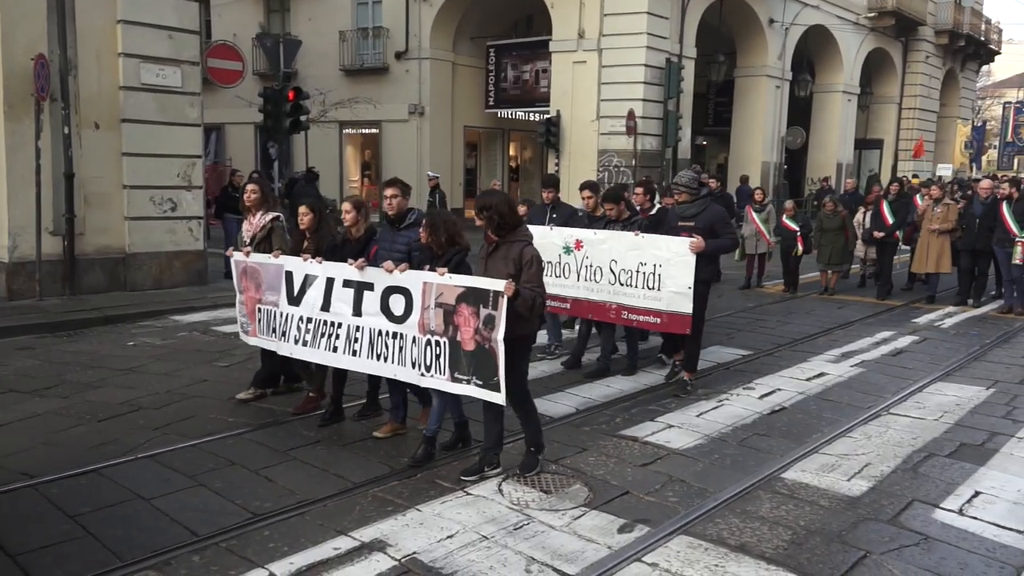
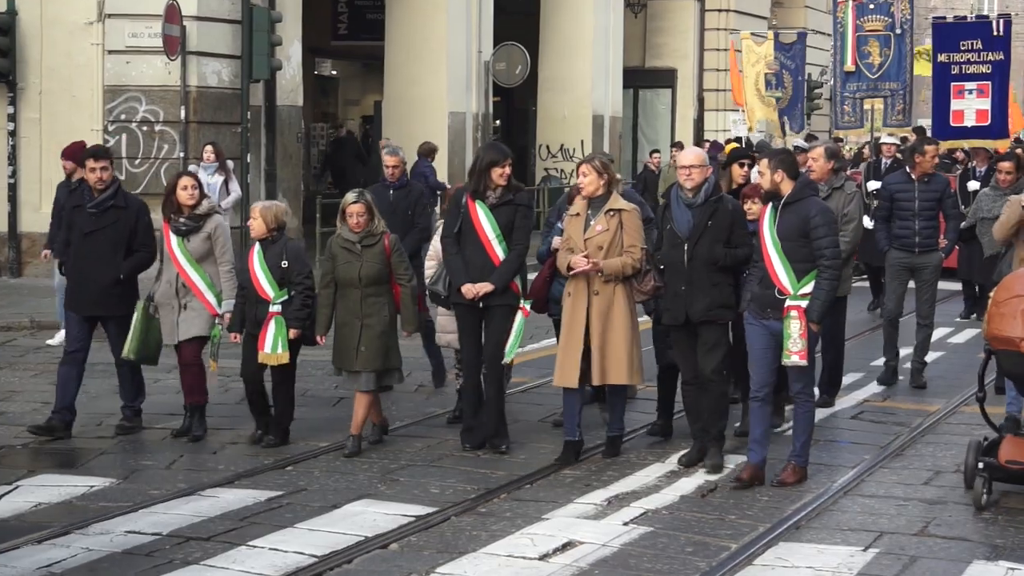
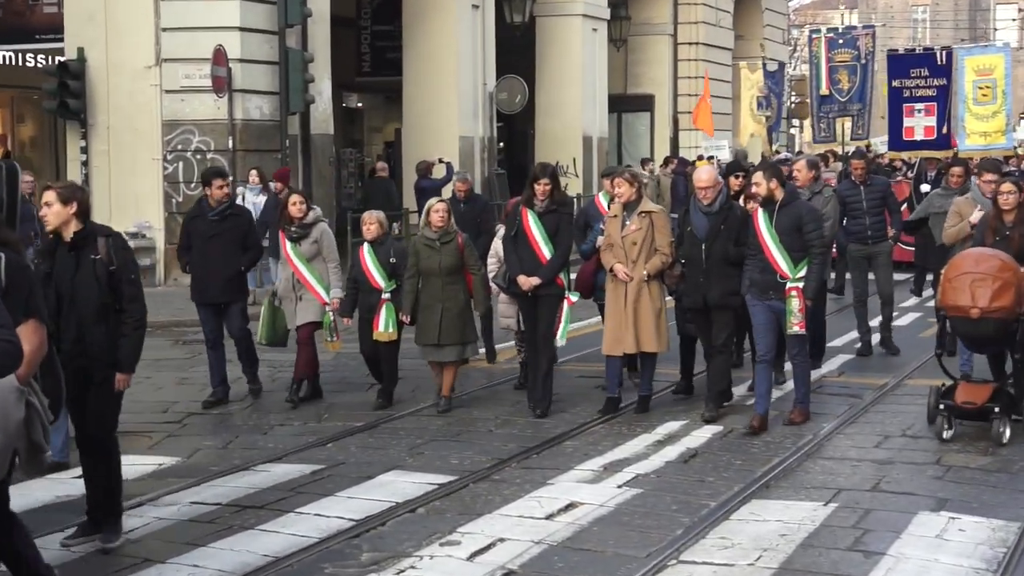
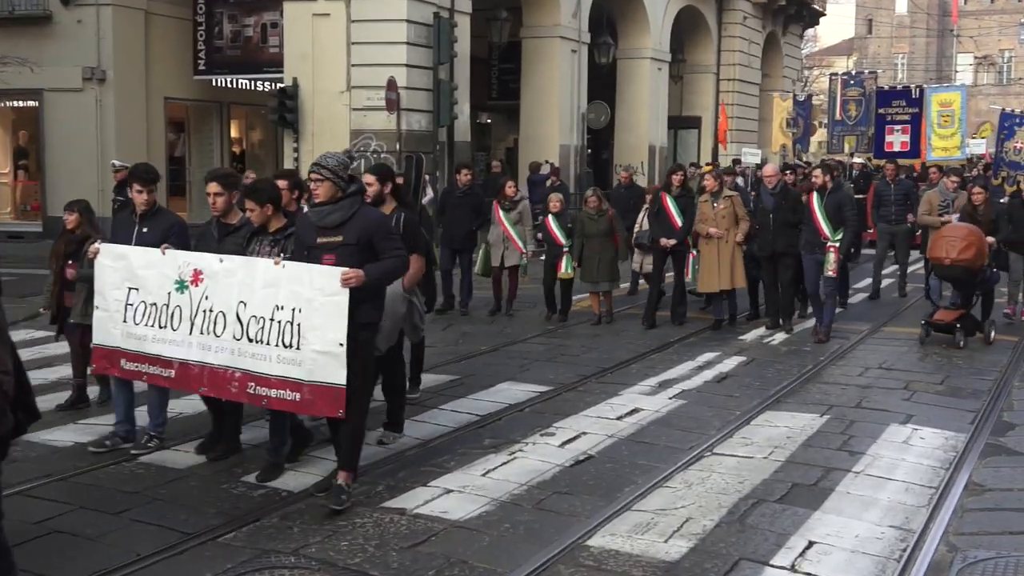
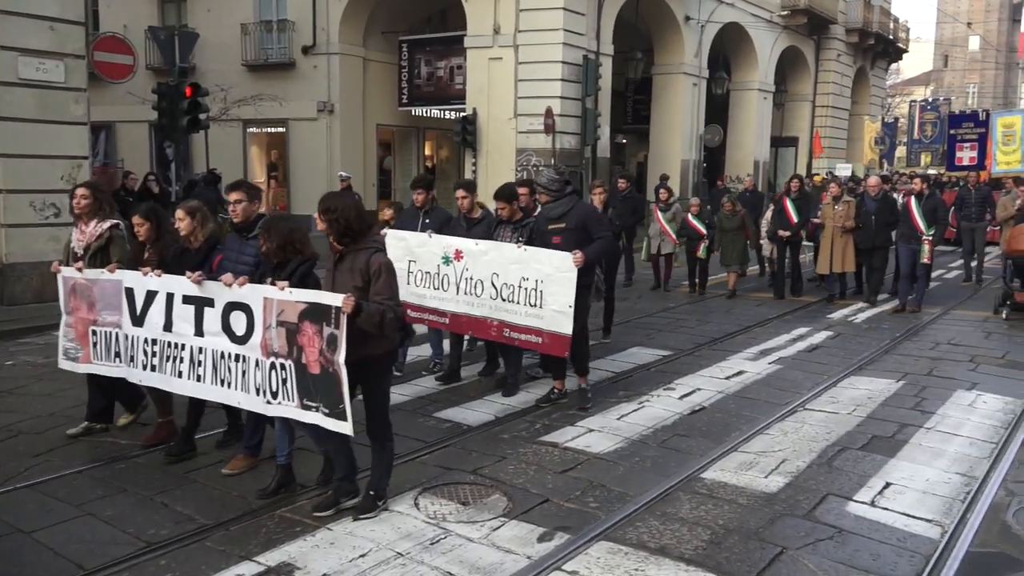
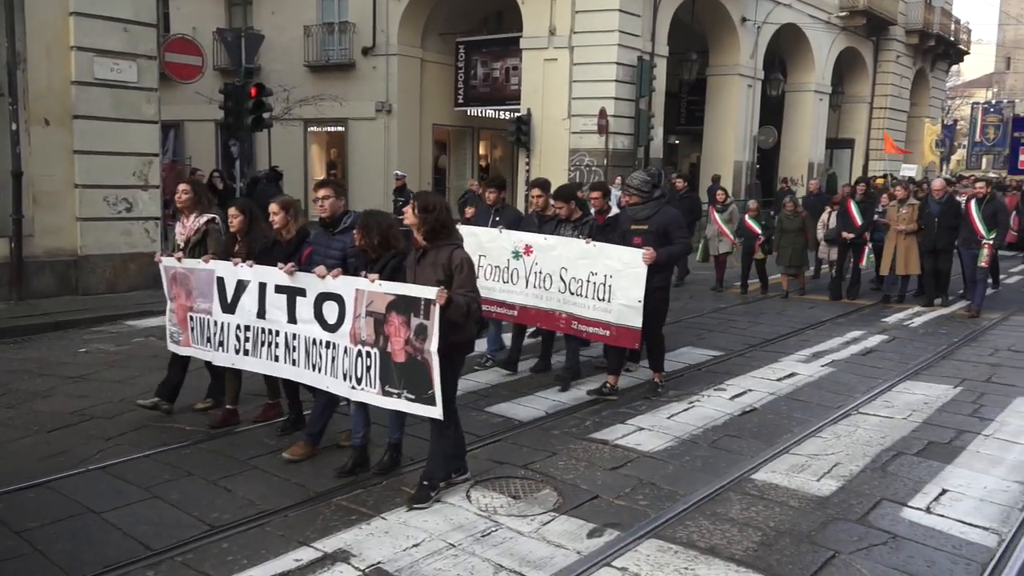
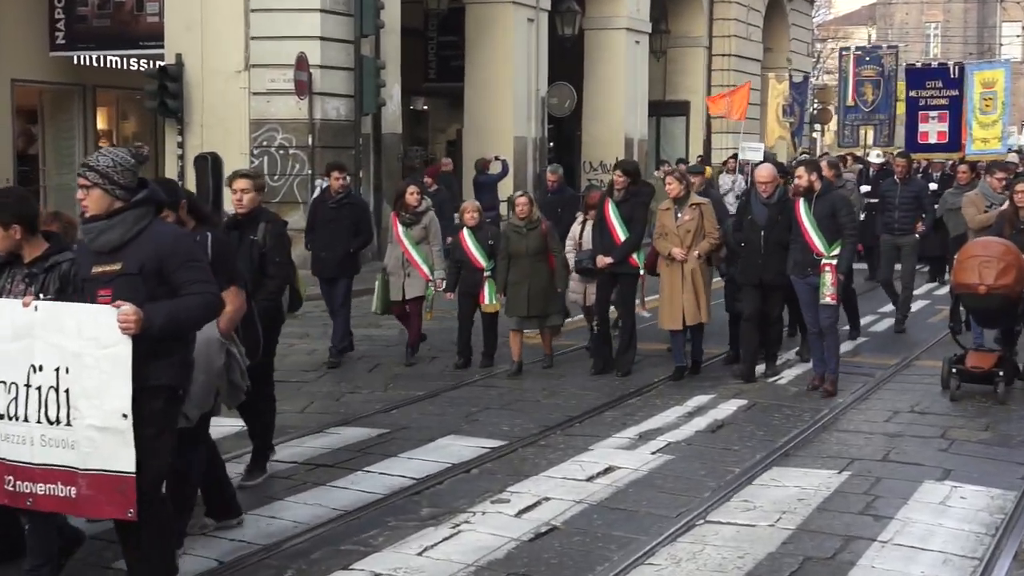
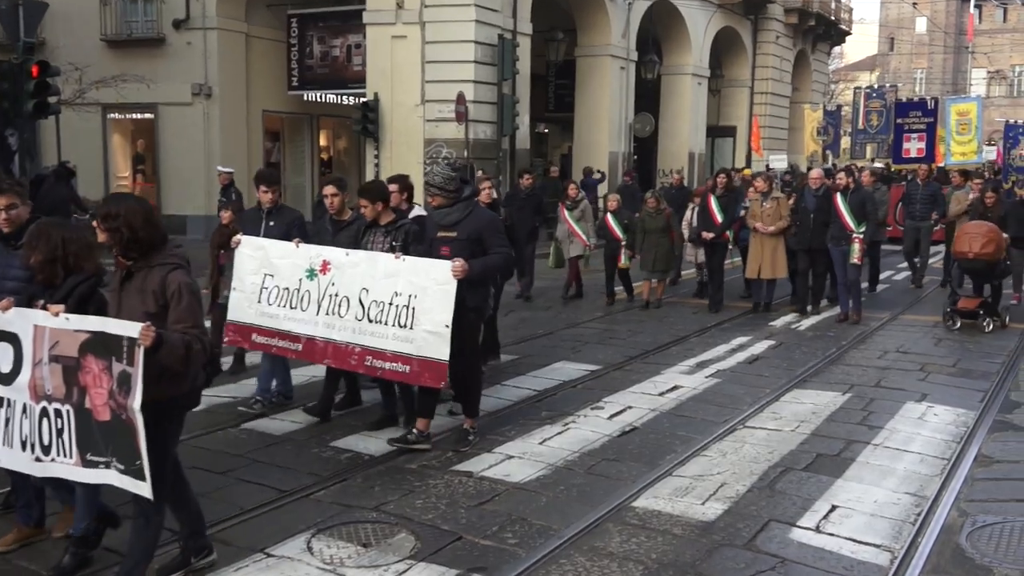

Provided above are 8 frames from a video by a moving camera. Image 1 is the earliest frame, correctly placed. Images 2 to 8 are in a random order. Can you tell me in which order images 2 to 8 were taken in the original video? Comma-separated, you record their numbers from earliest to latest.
6, 5, 8, 4, 7, 3, 2
